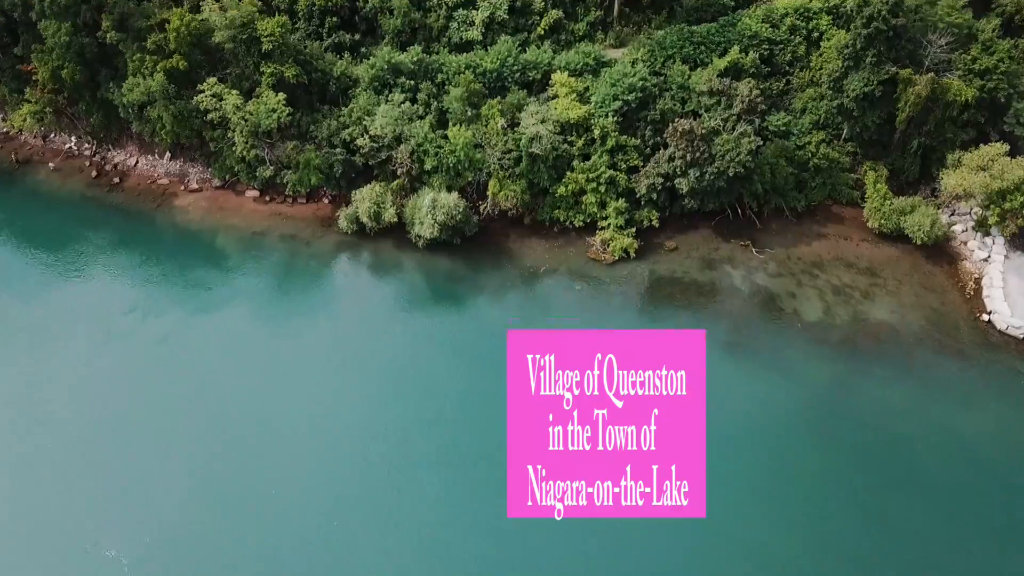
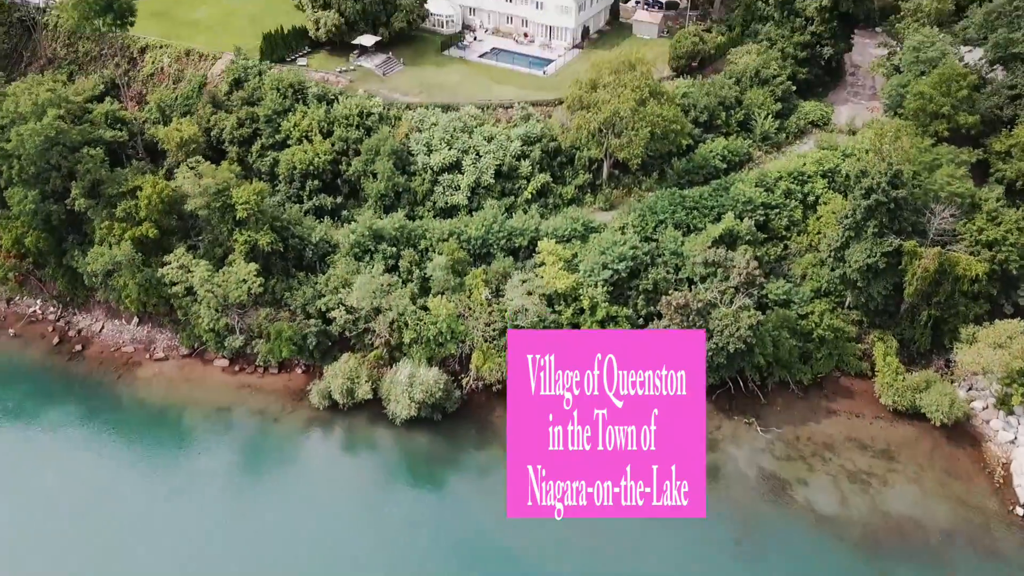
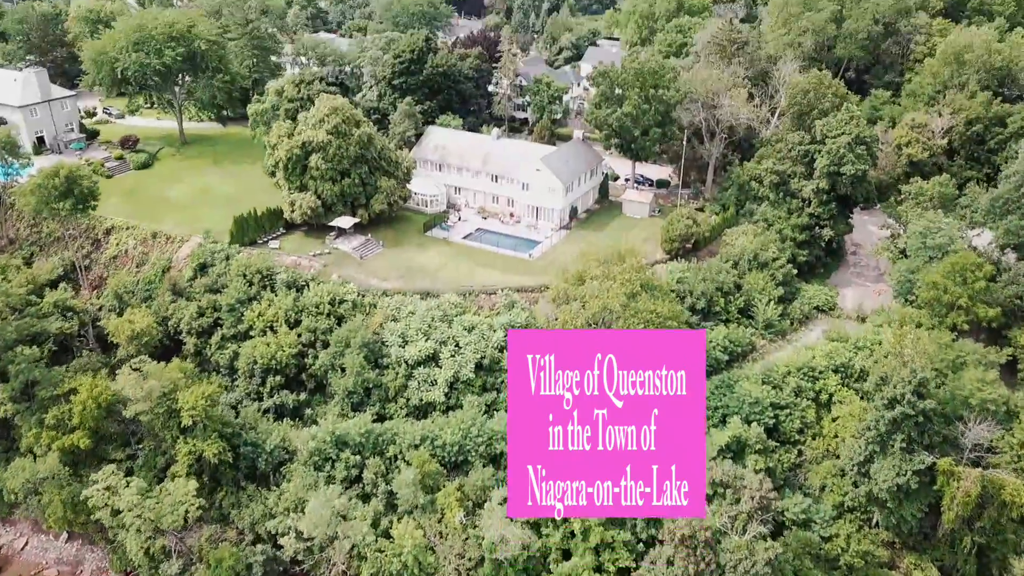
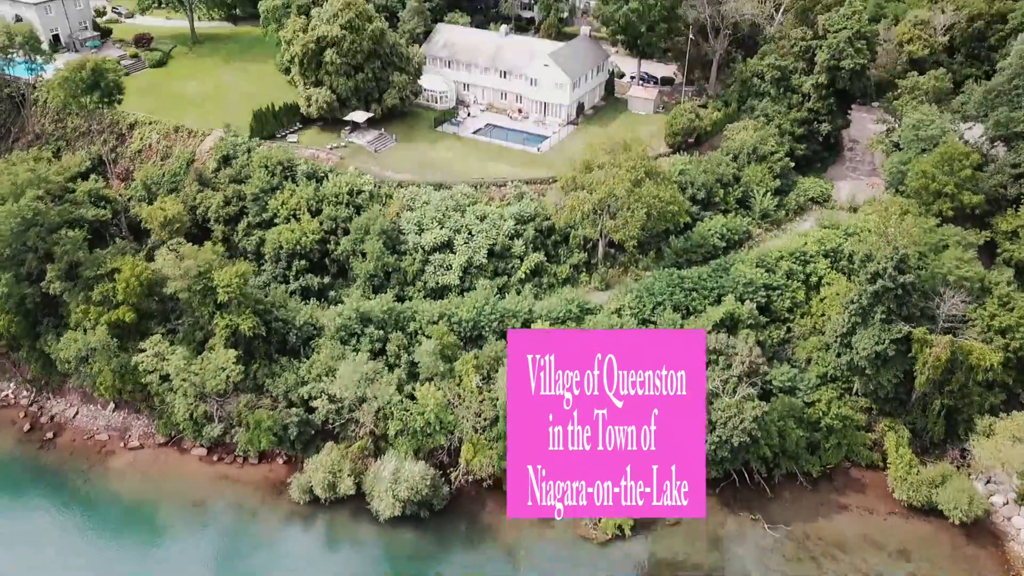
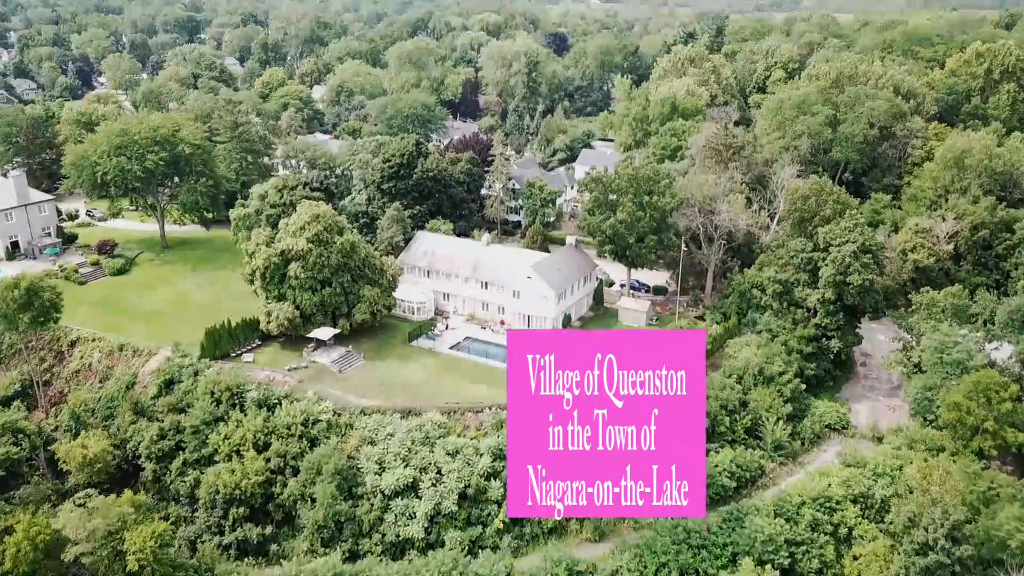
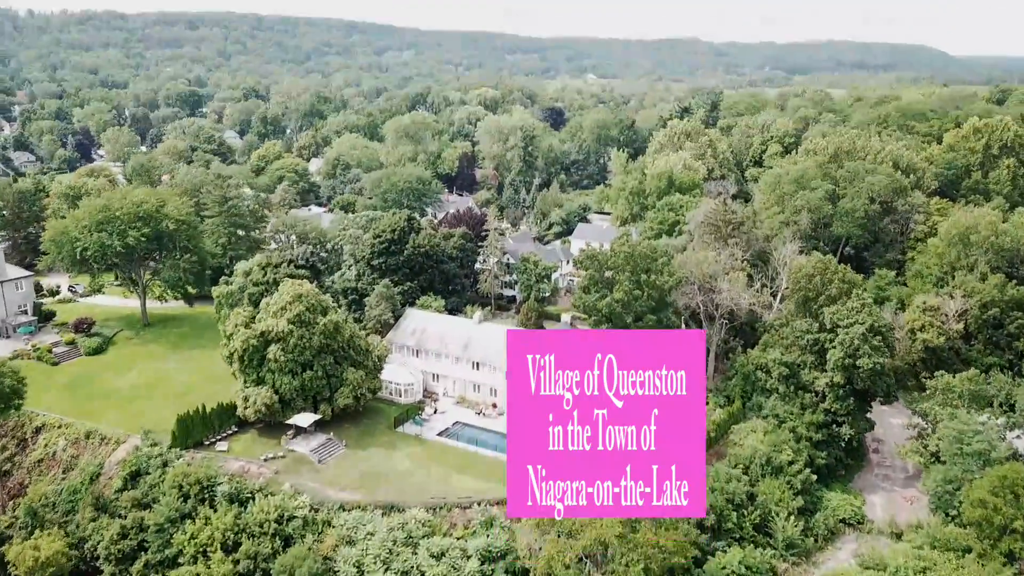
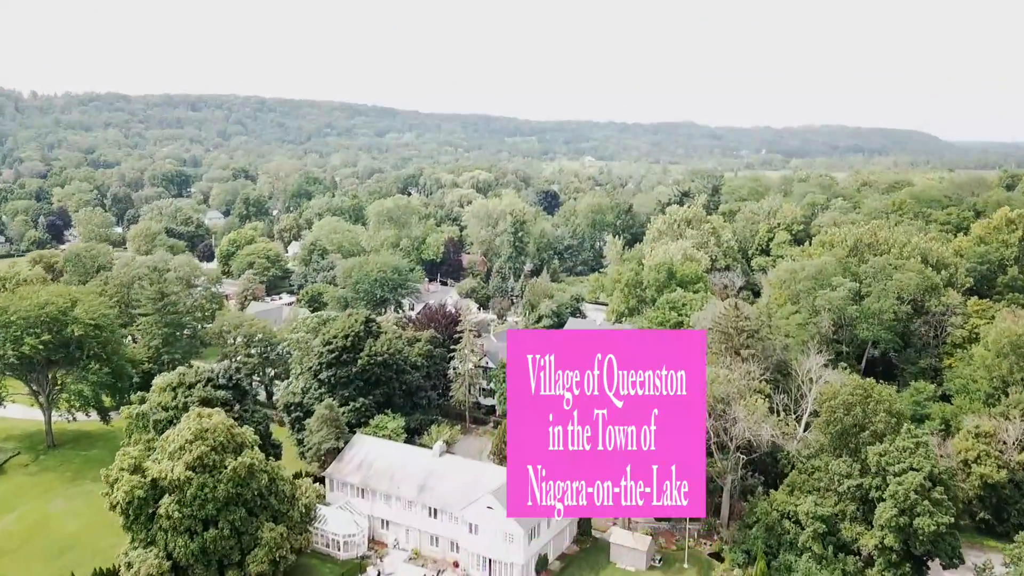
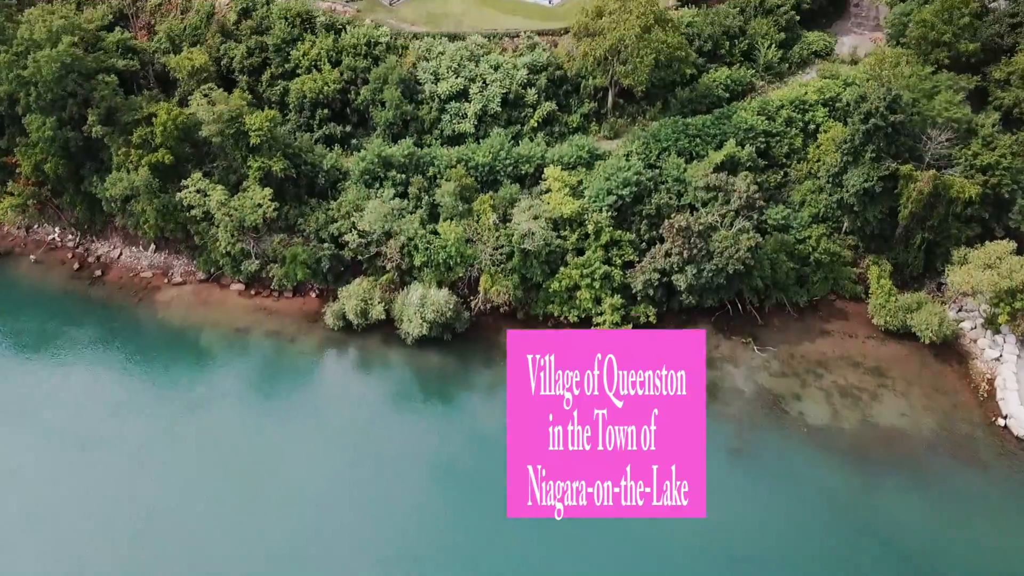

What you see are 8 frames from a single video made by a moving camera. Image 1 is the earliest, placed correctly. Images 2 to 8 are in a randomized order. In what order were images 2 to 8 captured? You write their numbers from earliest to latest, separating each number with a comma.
8, 2, 4, 3, 5, 6, 7
